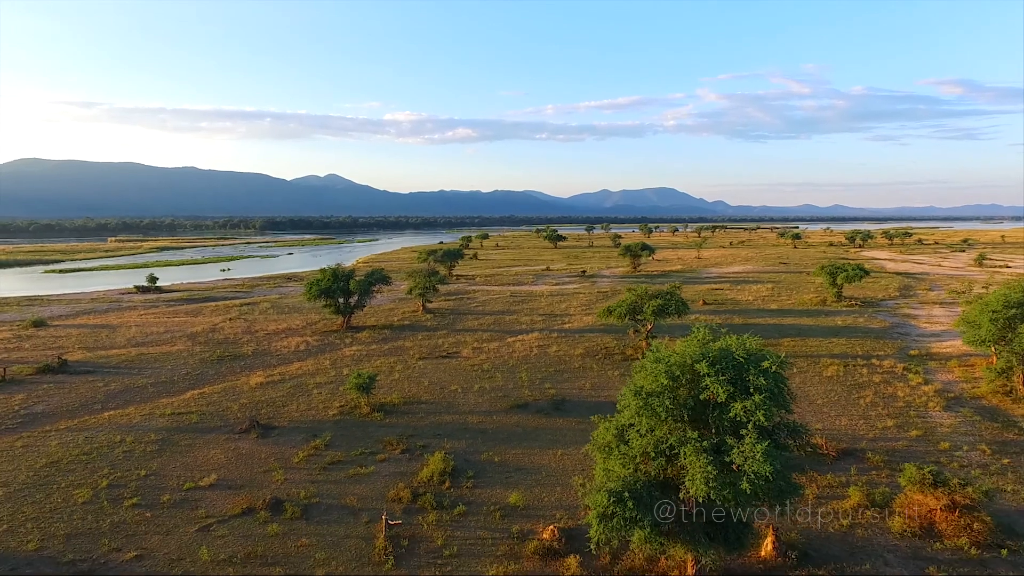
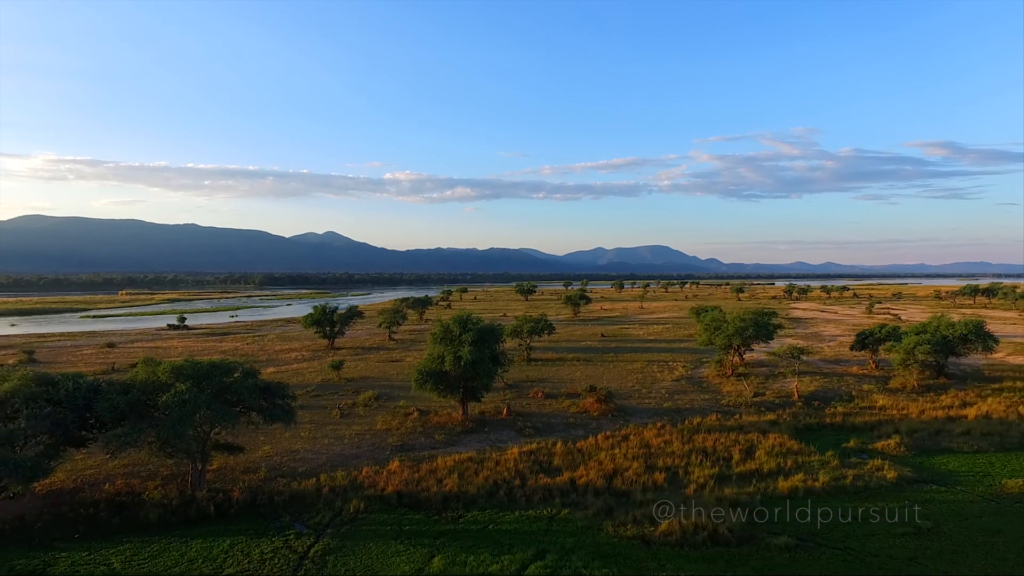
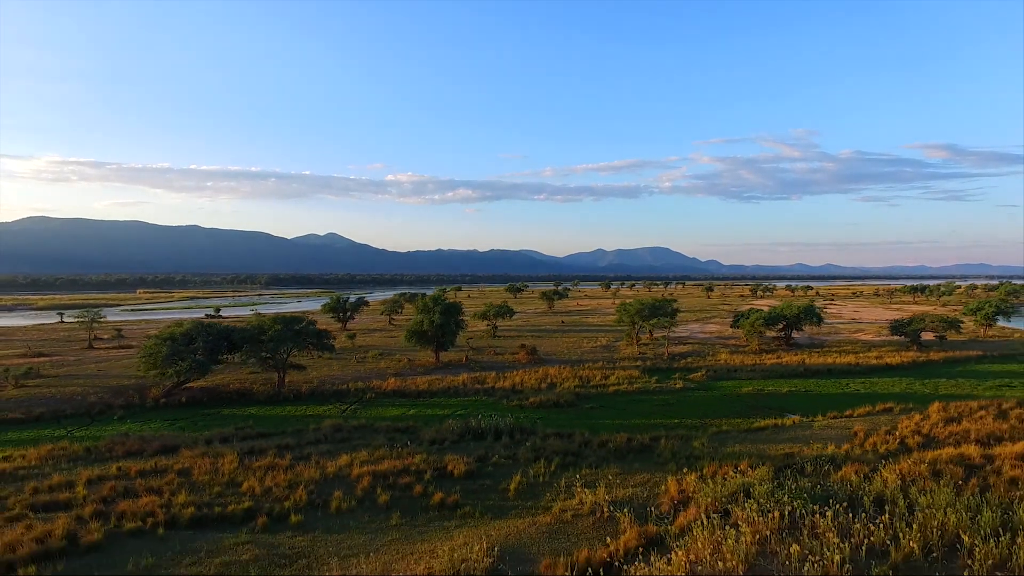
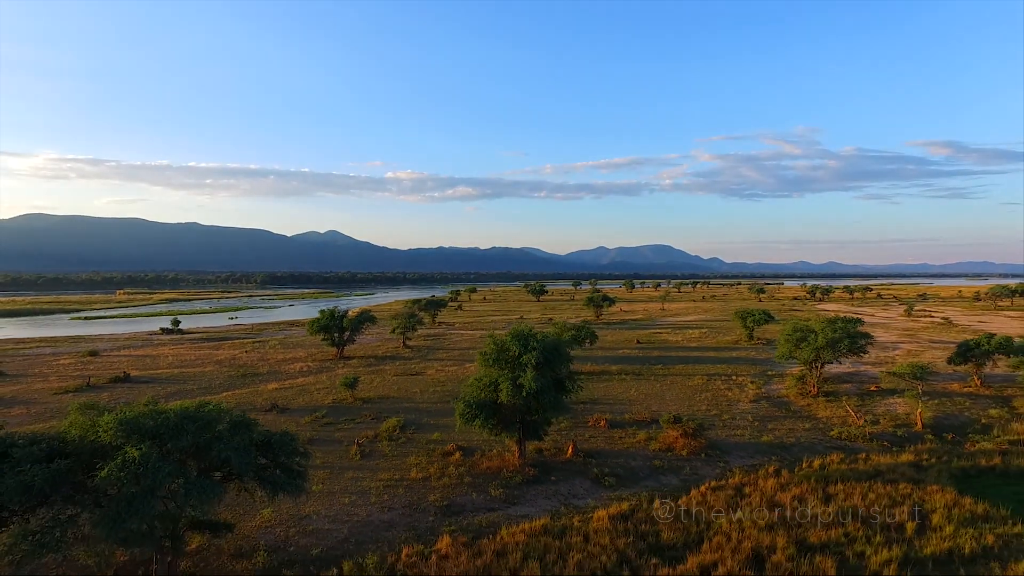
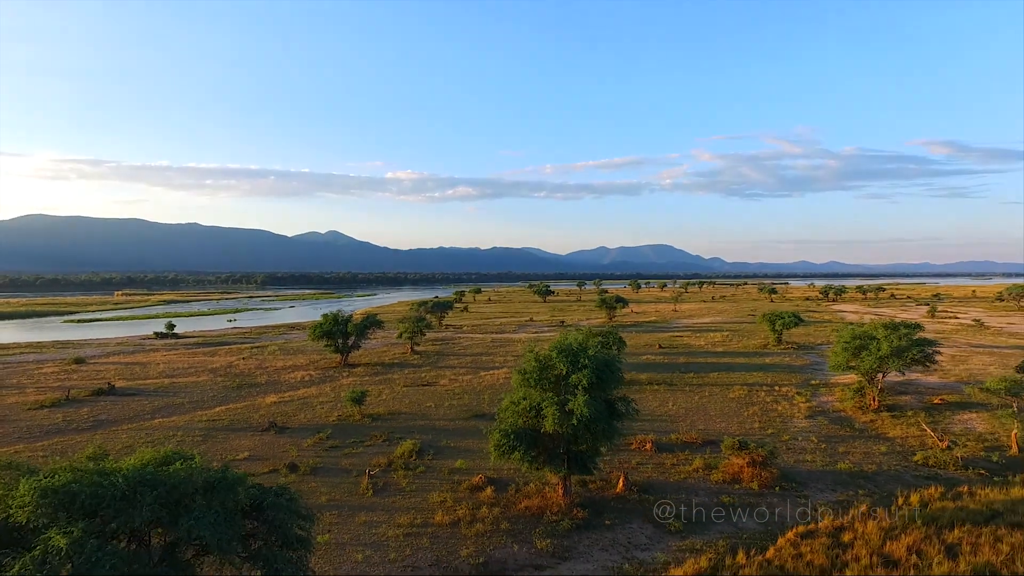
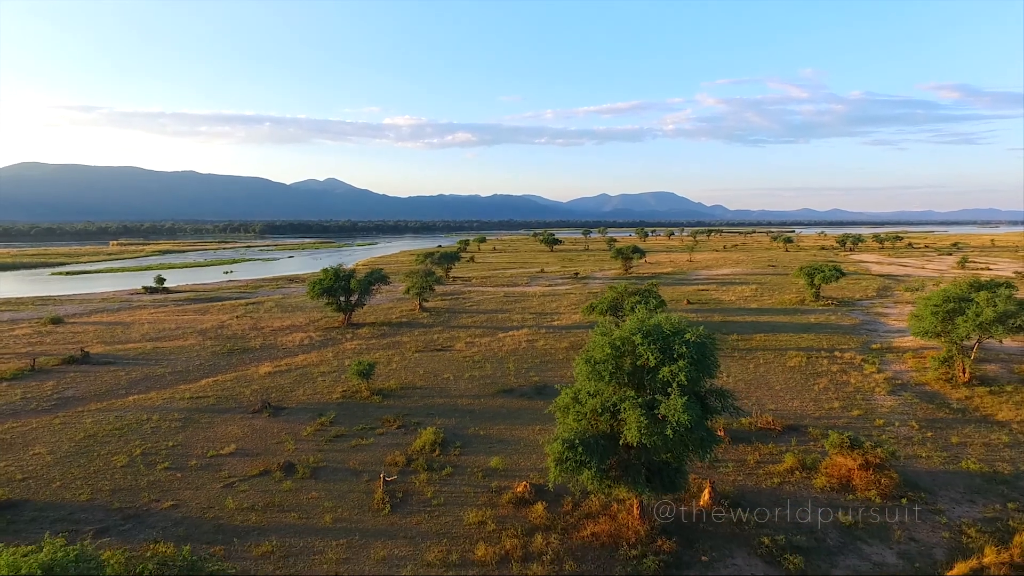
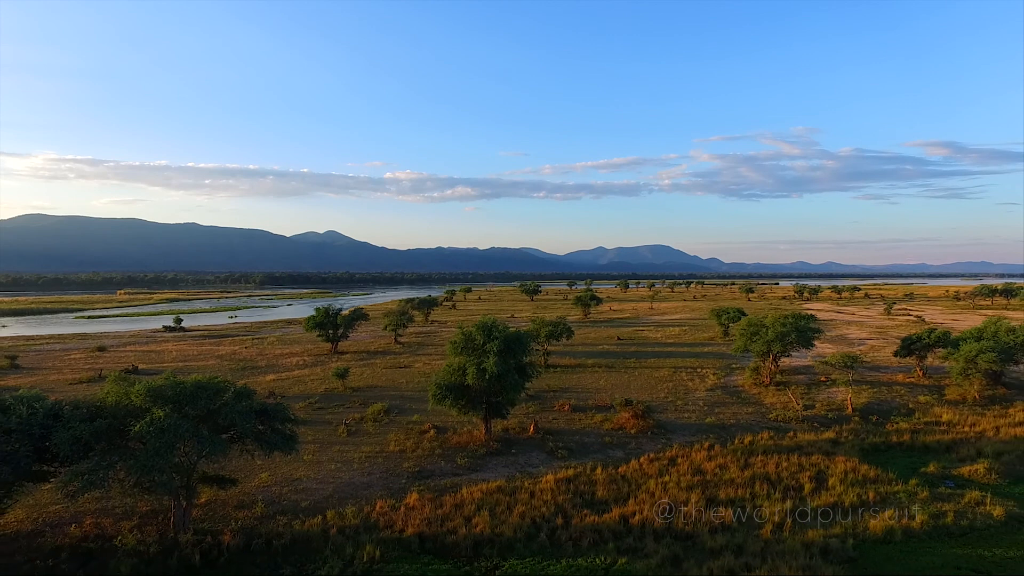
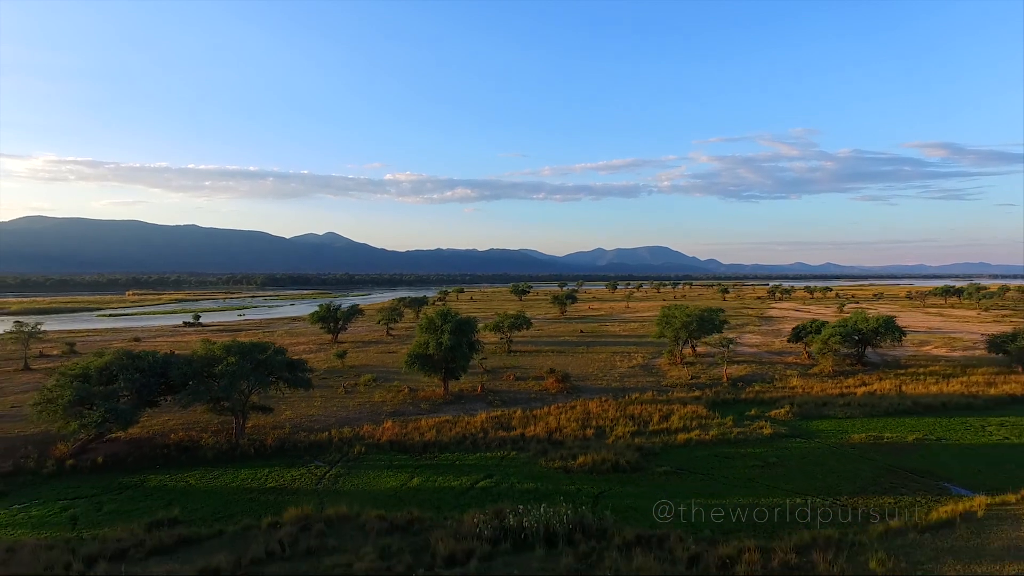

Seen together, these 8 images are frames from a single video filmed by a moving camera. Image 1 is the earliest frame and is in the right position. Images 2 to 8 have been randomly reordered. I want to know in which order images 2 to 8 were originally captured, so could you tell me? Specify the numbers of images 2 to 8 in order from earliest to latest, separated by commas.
6, 5, 4, 7, 2, 8, 3
